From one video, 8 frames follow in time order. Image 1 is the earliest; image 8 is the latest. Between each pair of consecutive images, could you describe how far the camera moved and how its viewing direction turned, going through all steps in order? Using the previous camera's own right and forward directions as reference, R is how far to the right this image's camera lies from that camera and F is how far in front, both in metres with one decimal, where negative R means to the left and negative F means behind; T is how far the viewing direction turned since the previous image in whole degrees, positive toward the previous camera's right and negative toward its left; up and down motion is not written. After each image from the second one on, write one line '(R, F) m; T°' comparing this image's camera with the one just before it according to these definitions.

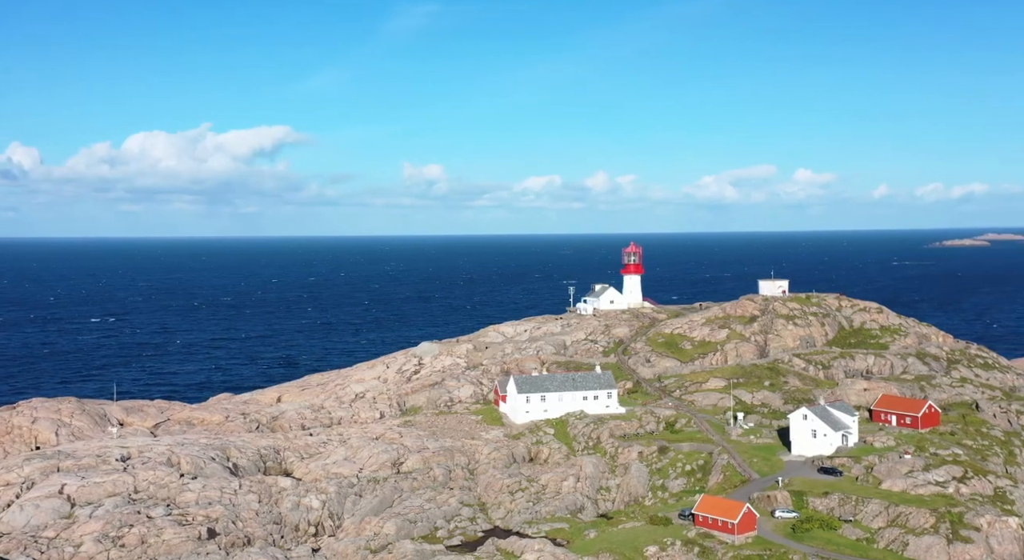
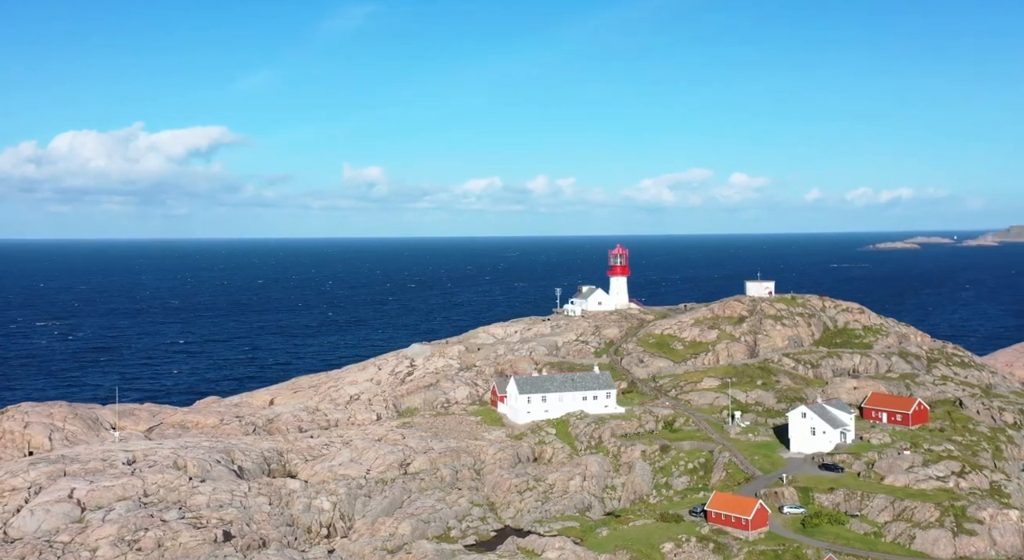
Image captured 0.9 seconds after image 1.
(-2.9, -0.2) m; +2°
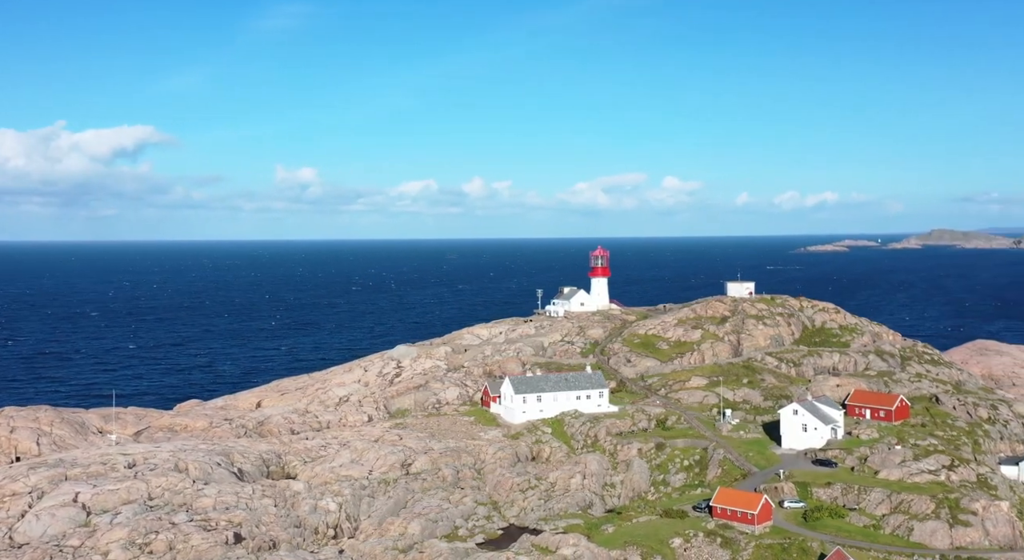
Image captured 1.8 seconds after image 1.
(-2.8, -0.3) m; +3°
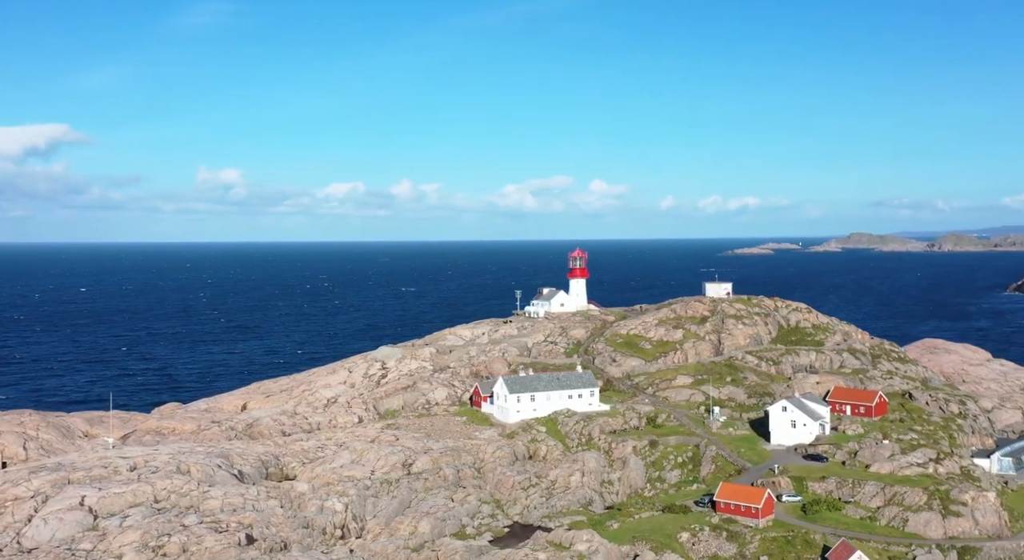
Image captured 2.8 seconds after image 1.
(-3.1, -0.4) m; +3°
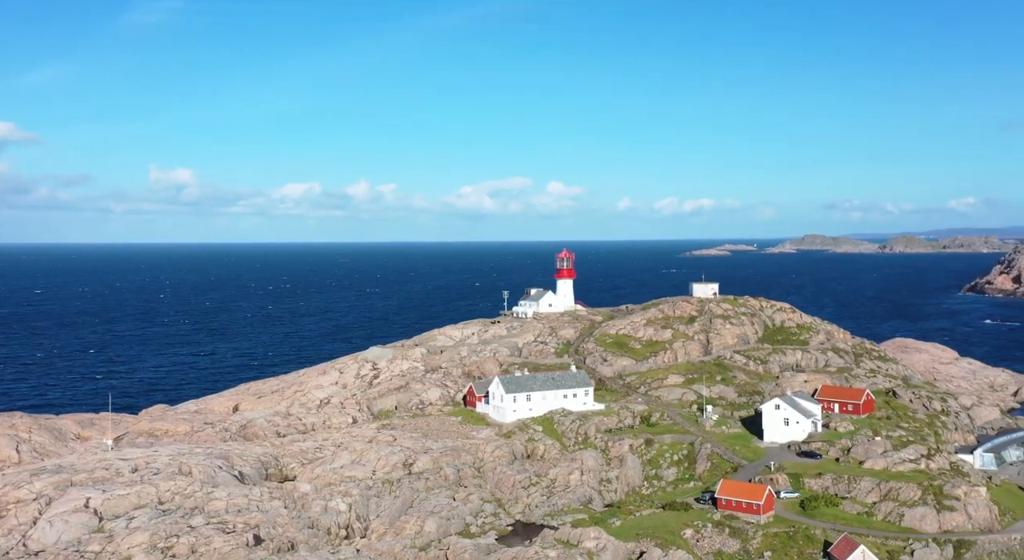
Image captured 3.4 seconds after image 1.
(-1.8, -0.3) m; +2°
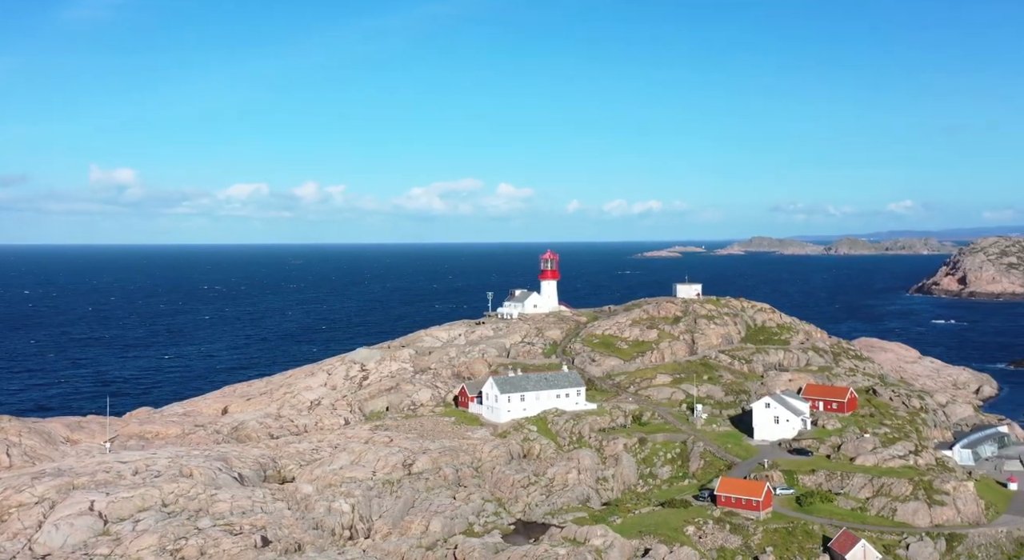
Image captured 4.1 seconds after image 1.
(-2.1, -0.4) m; +2°
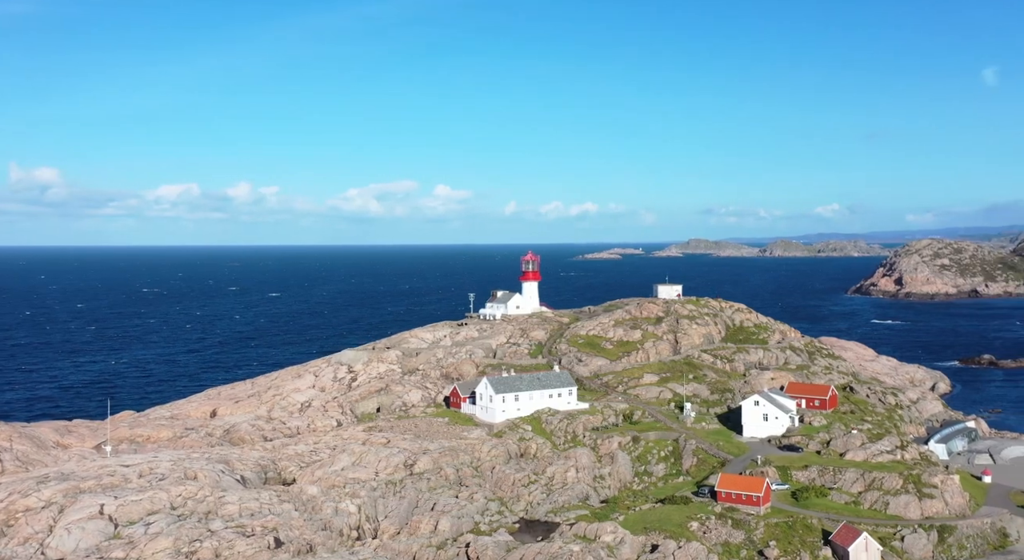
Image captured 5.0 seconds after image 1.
(-2.7, -0.6) m; +3°
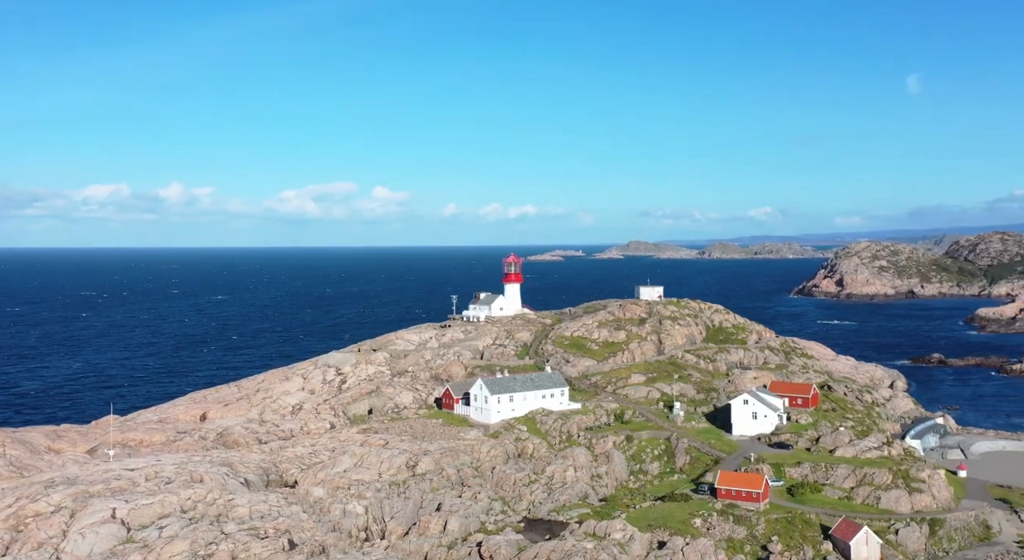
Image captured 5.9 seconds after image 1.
(-2.7, -0.7) m; +2°
